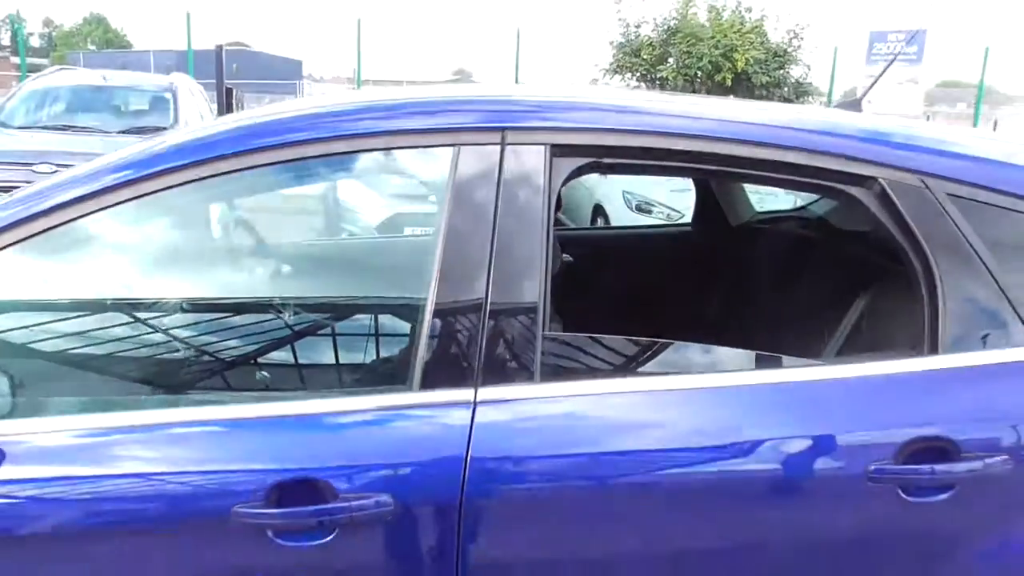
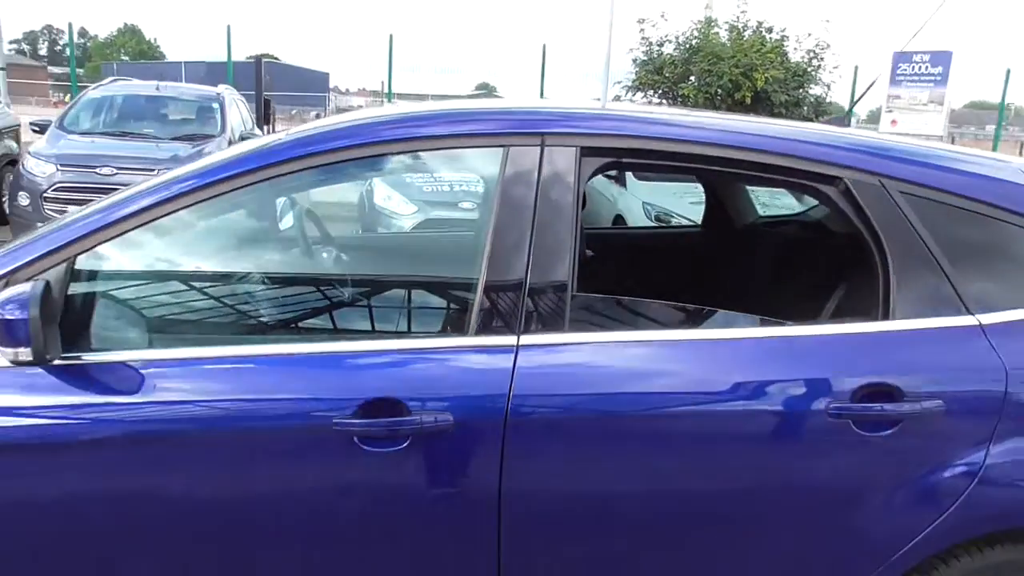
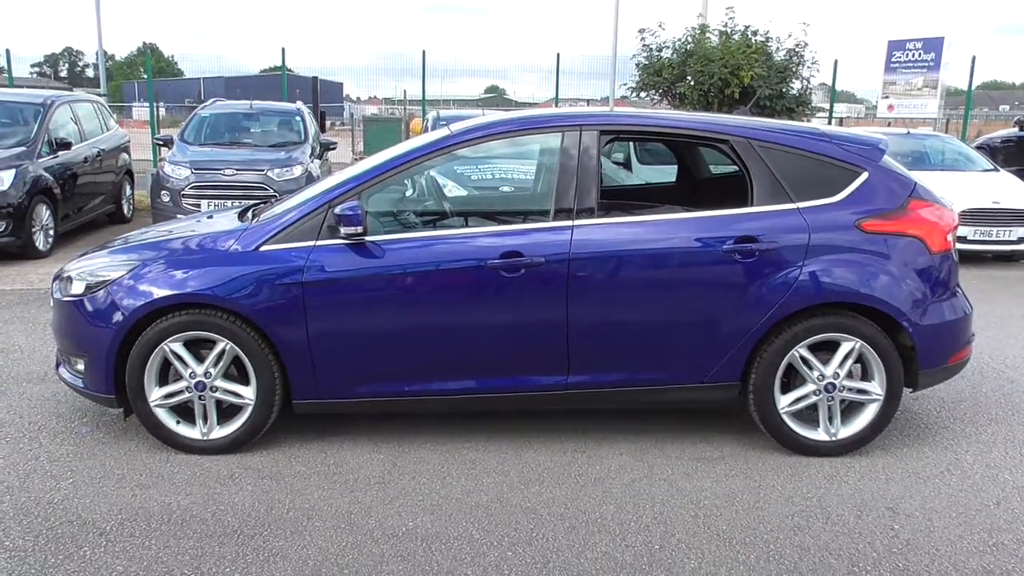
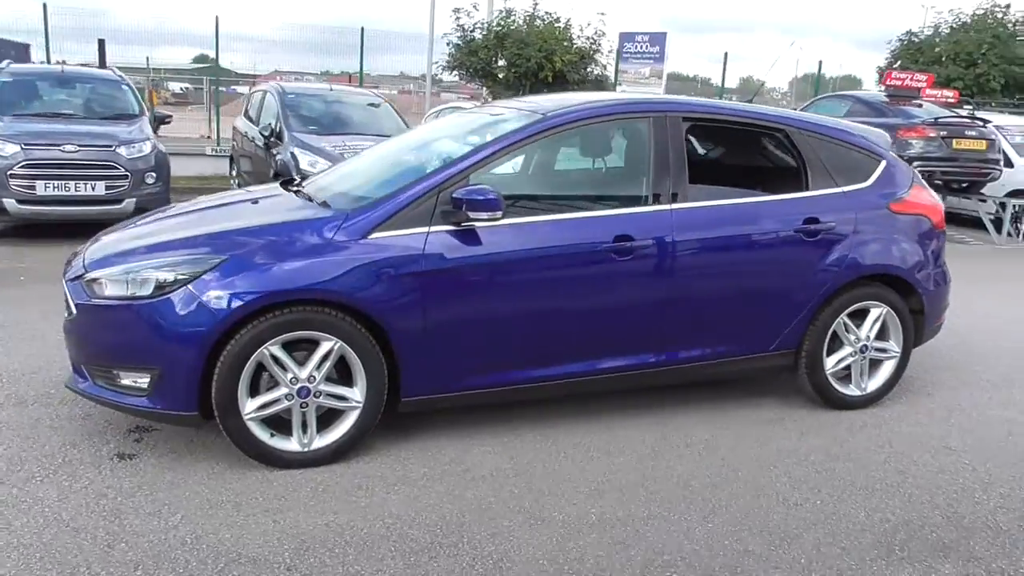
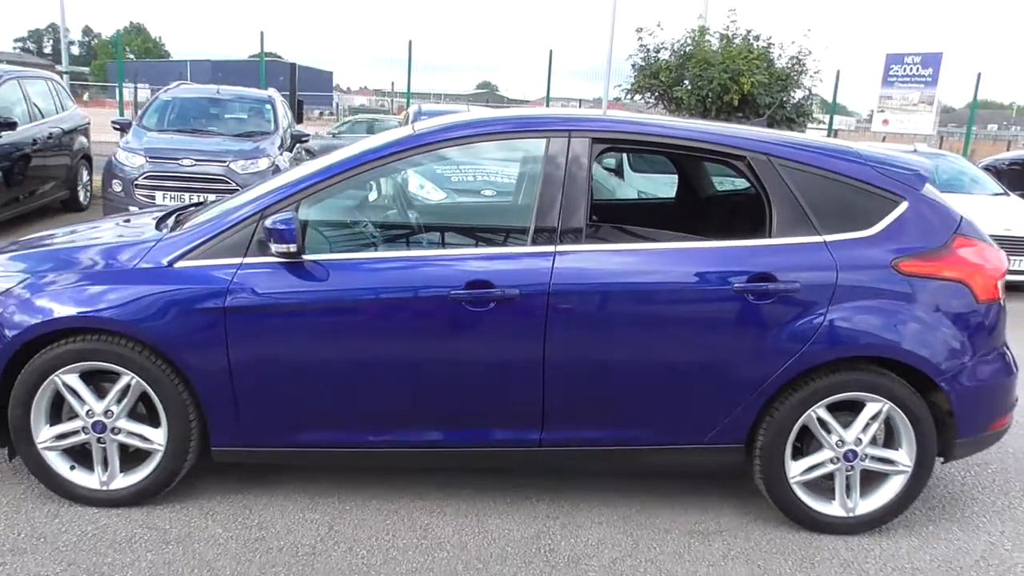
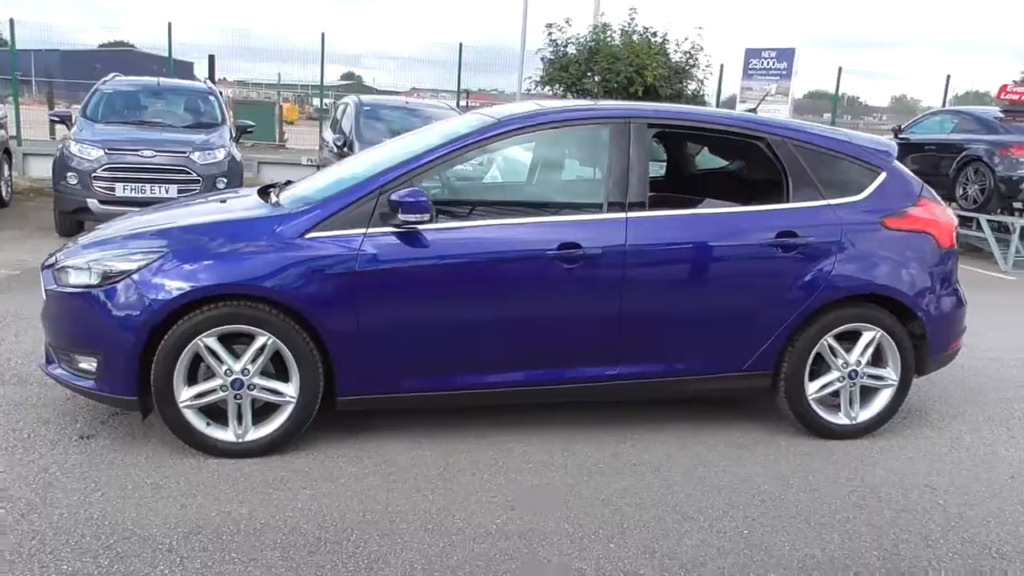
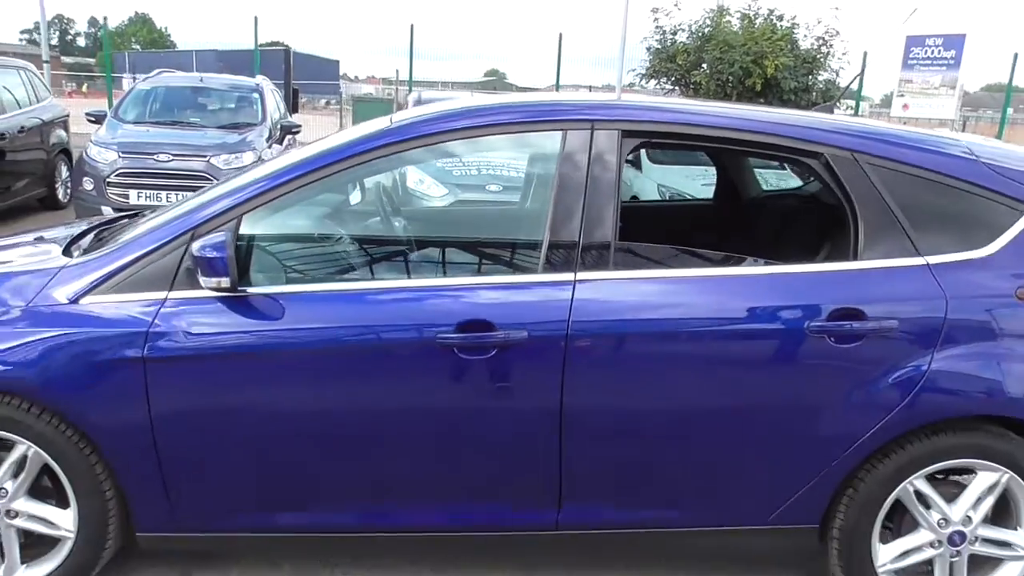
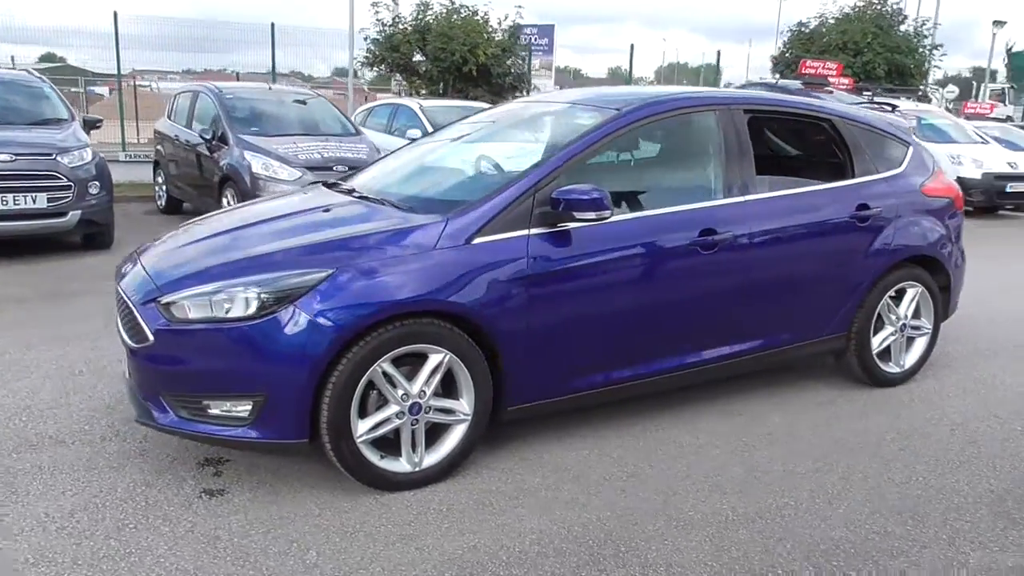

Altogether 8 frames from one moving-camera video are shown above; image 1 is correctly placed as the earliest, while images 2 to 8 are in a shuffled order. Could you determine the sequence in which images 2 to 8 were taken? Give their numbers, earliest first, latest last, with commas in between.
2, 7, 5, 3, 6, 4, 8
